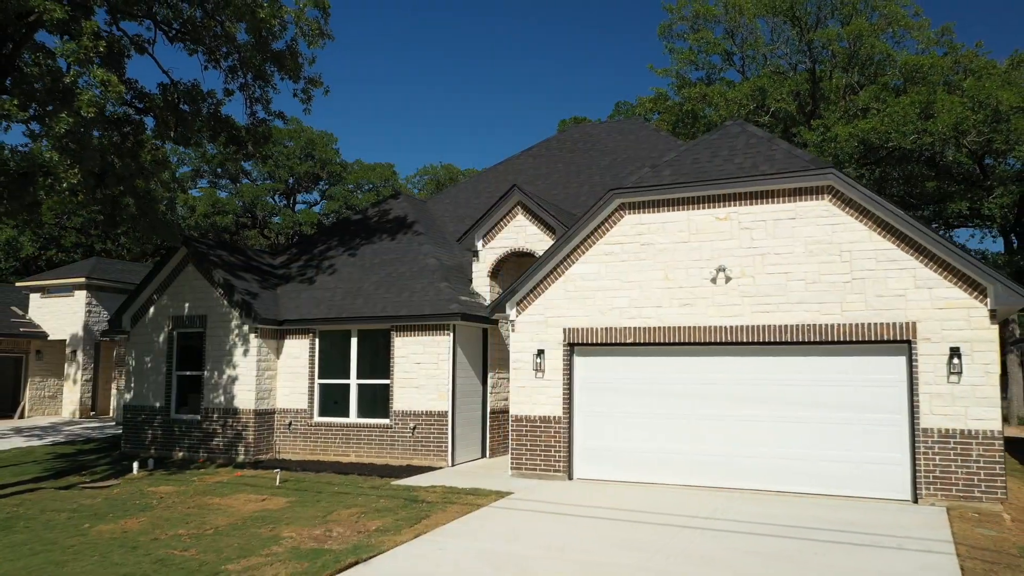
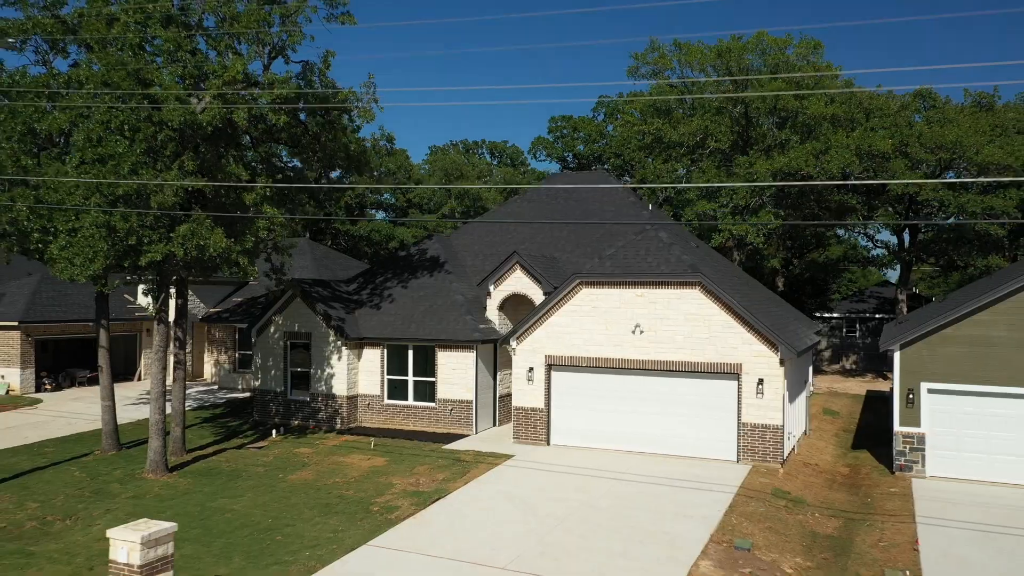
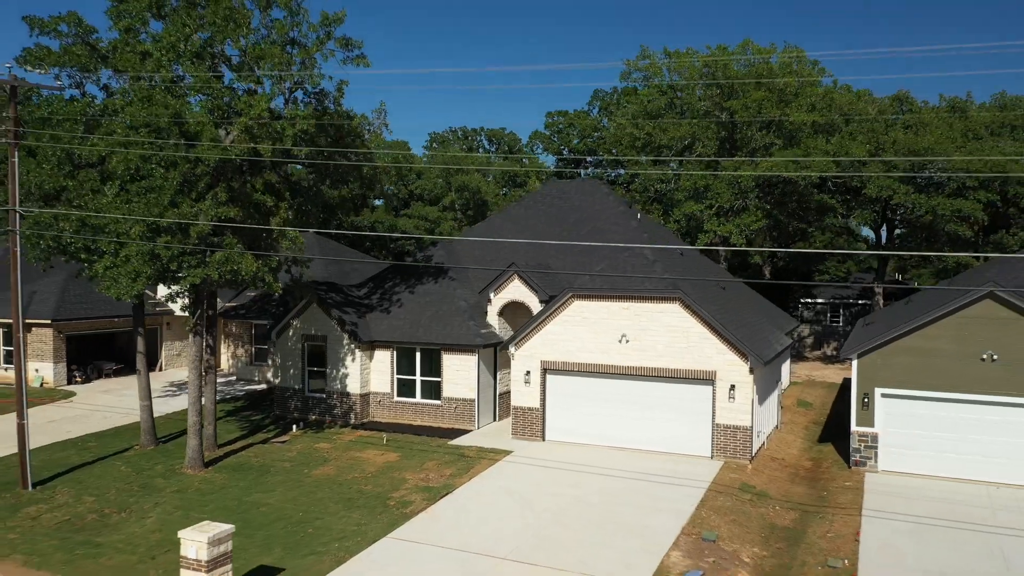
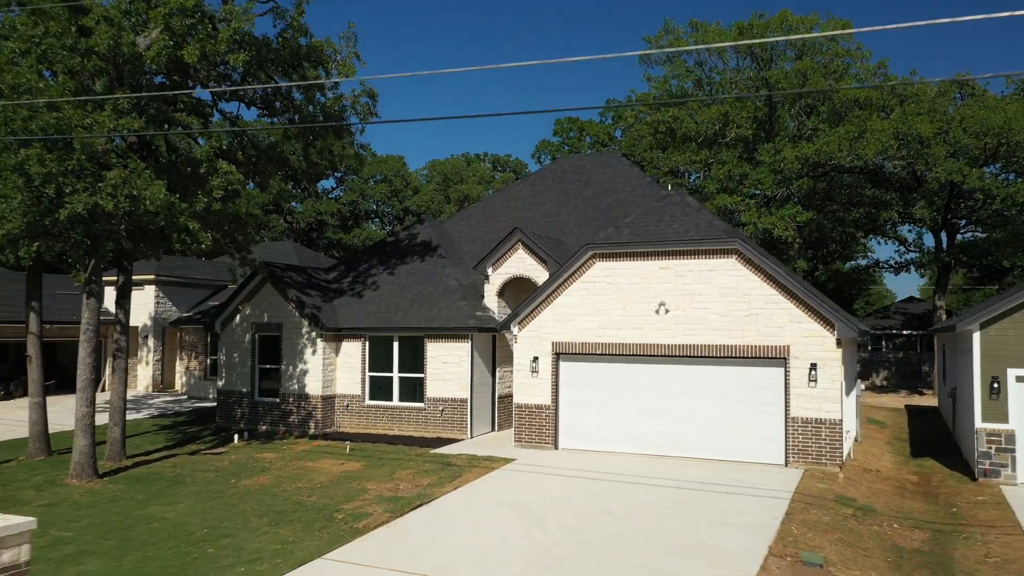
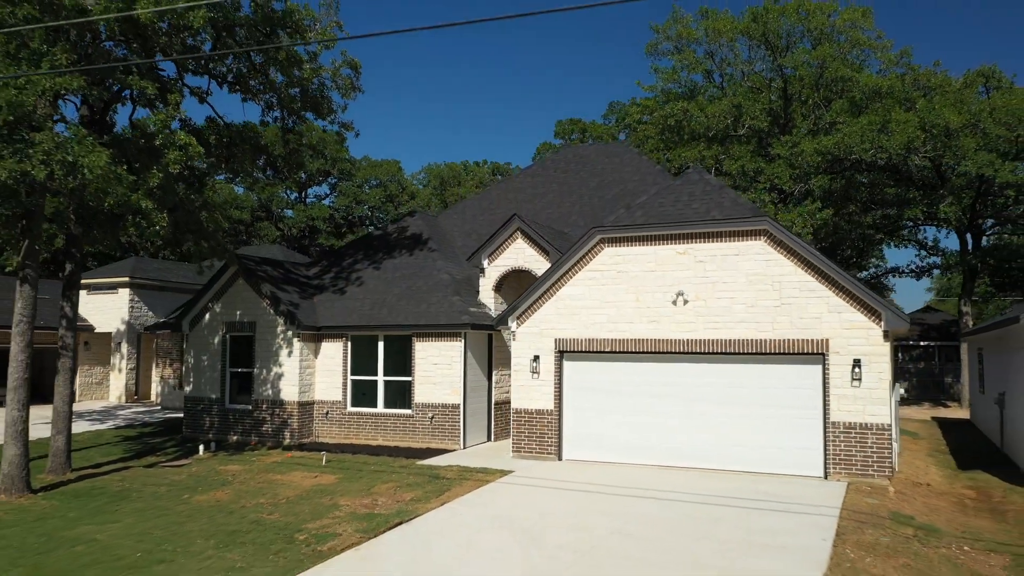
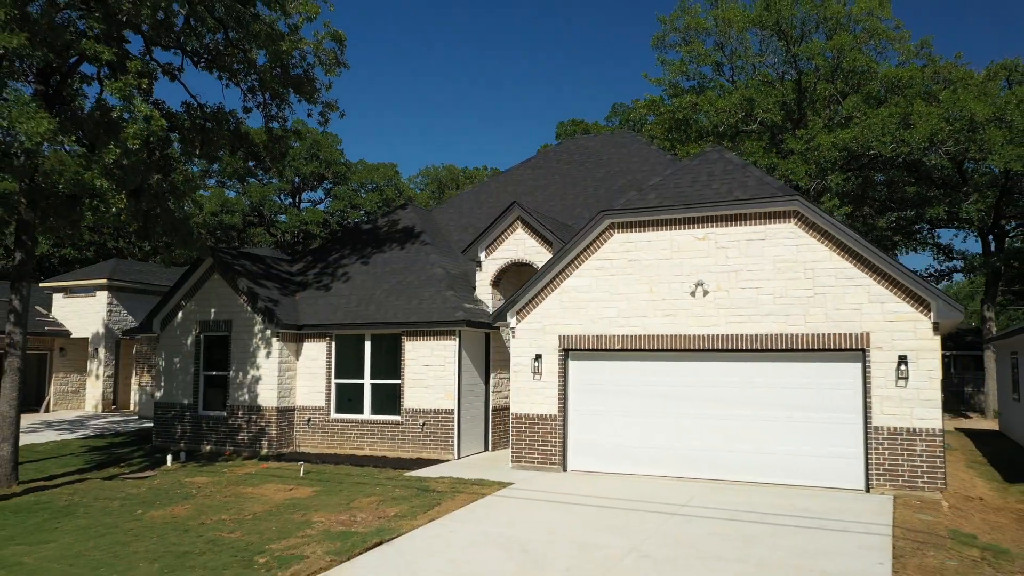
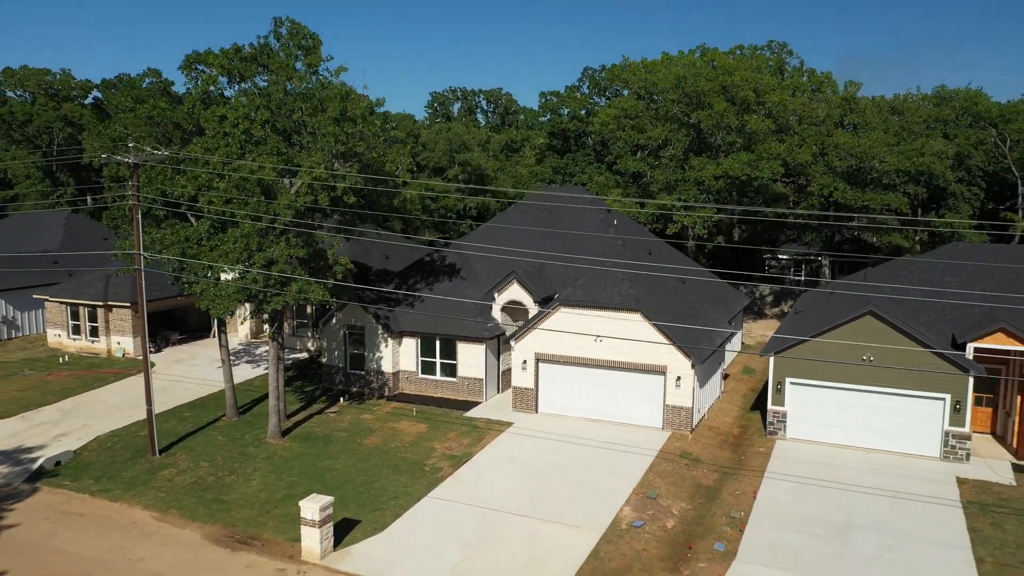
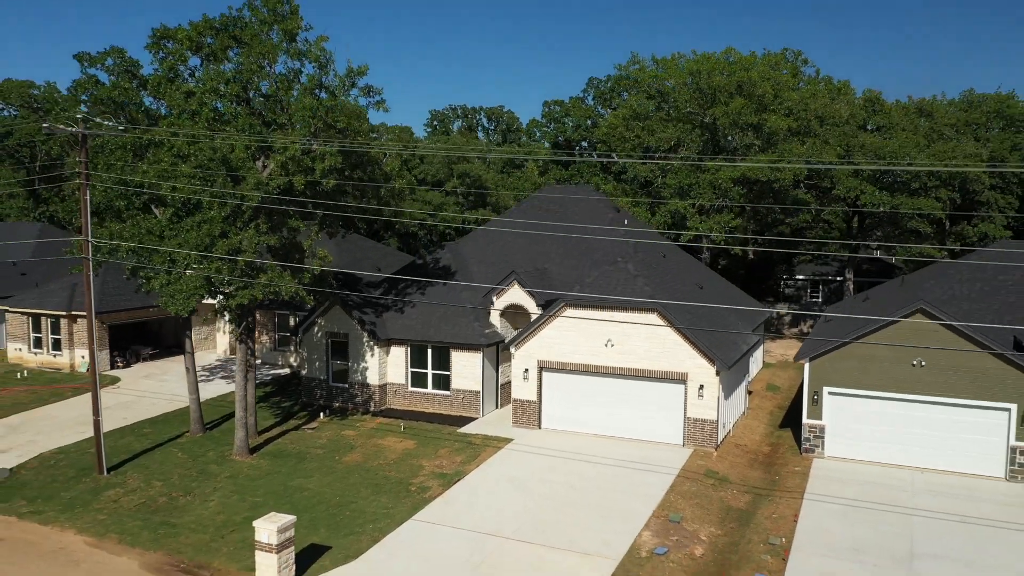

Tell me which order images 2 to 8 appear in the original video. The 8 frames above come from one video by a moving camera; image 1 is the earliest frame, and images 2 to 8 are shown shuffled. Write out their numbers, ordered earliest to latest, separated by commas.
6, 5, 4, 2, 3, 8, 7
